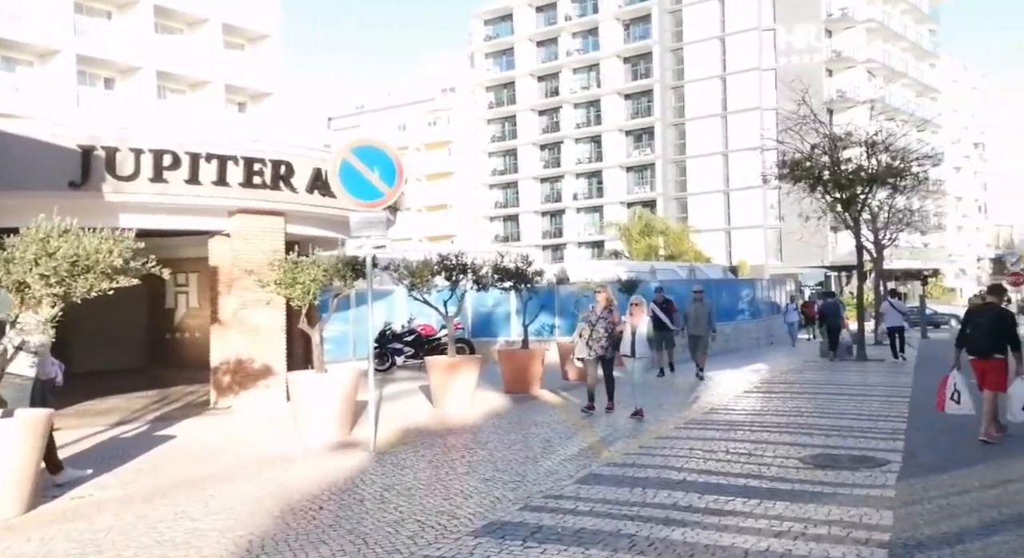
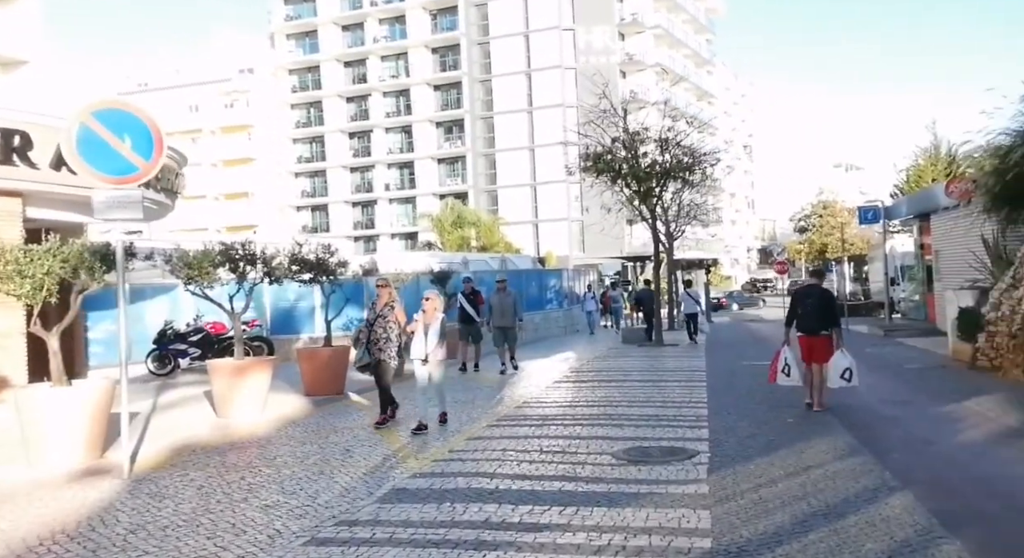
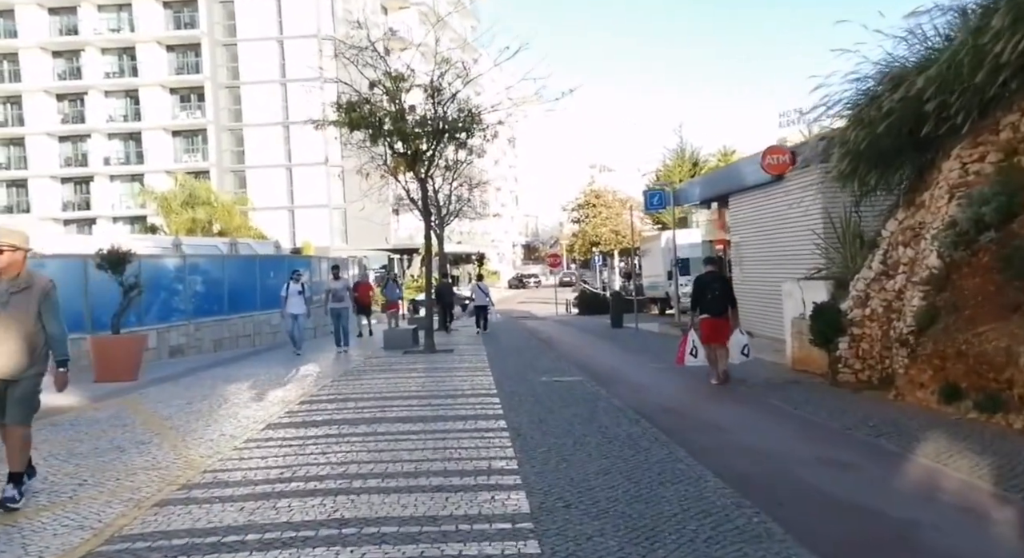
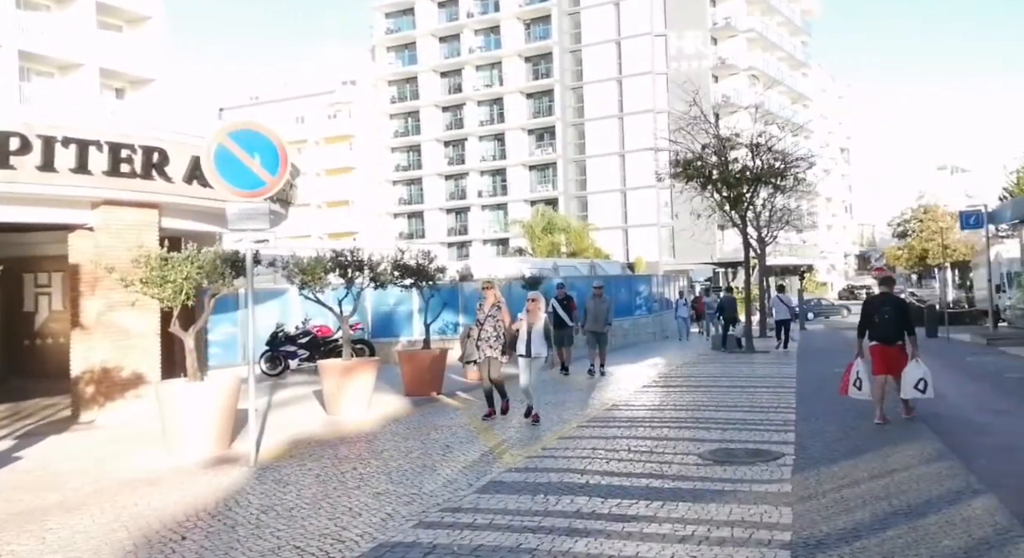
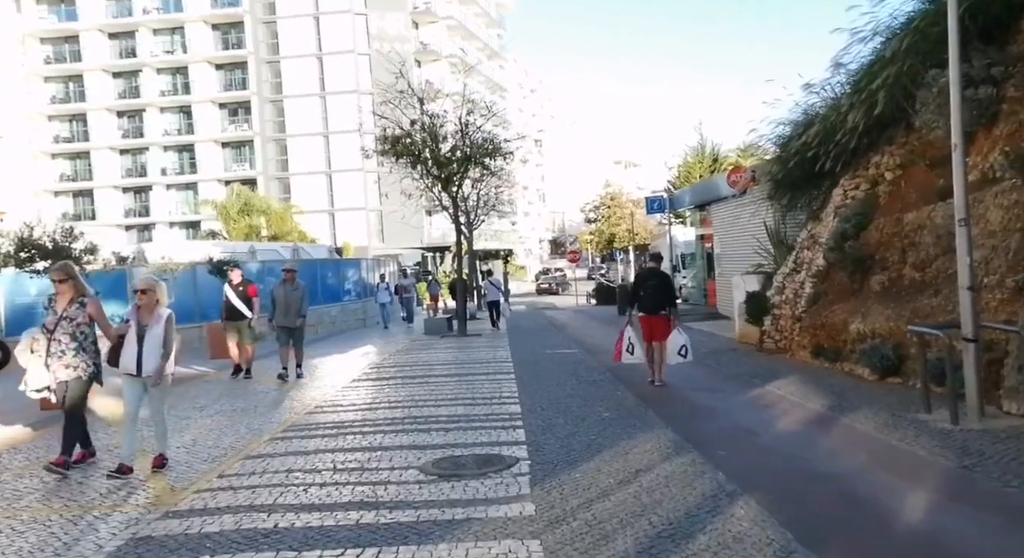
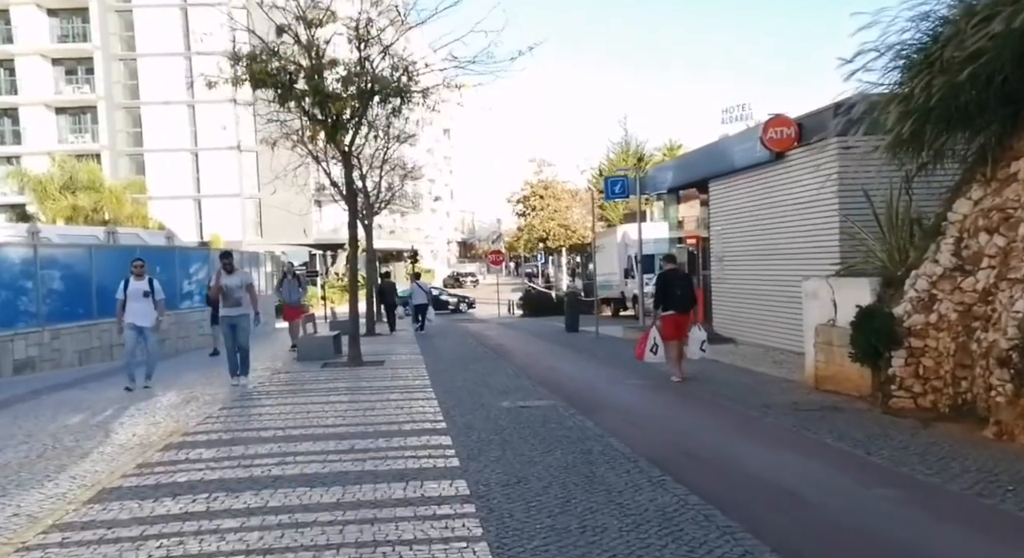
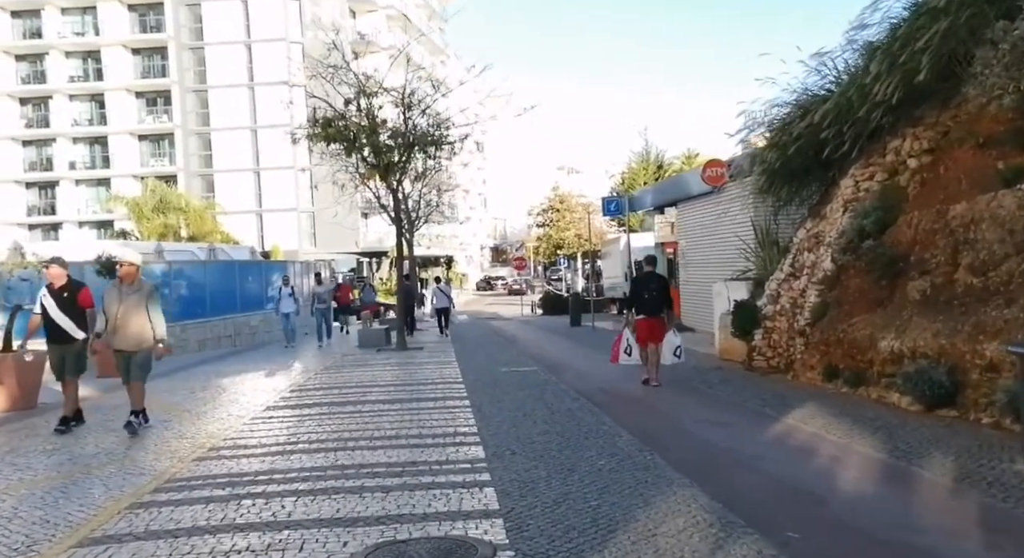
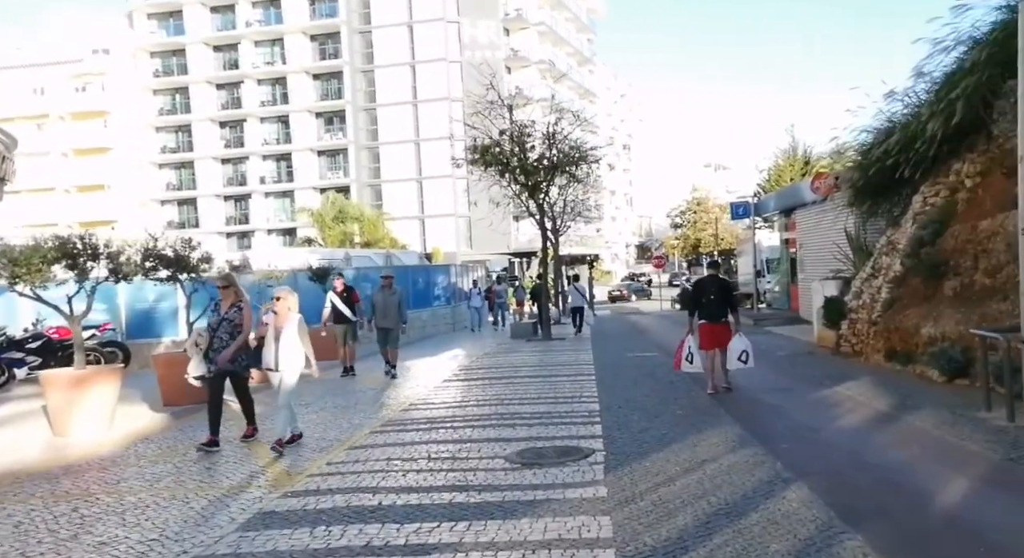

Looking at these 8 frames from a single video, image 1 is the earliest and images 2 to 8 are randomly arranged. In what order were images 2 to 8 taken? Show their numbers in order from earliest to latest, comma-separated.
4, 2, 8, 5, 7, 3, 6
